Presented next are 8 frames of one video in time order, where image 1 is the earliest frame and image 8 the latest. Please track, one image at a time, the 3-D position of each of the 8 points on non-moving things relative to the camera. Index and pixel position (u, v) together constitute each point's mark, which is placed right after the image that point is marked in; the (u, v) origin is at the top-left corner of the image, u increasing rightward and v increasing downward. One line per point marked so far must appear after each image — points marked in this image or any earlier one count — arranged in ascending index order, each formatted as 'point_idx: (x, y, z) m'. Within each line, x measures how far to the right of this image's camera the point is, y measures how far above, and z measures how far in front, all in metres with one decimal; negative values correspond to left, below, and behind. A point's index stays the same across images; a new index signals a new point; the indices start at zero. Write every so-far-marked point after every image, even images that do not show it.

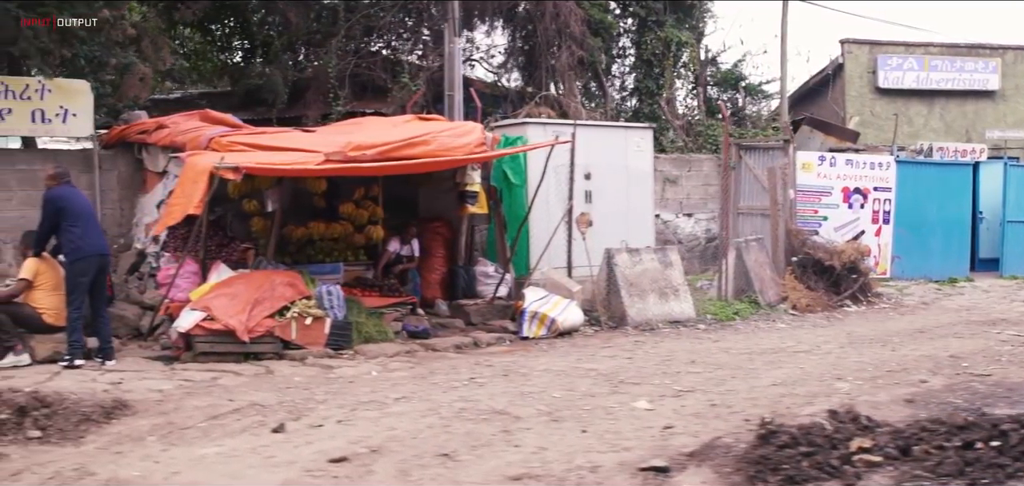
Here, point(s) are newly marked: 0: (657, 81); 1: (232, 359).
0: (+2.1, +2.4, +13.8) m
1: (-2.6, -1.1, +8.5) m
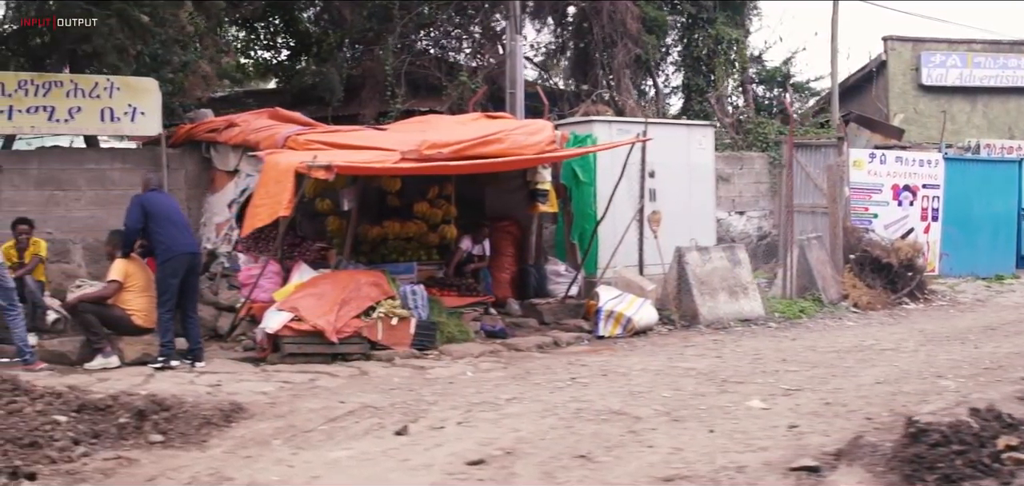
0: (+2.9, +2.4, +13.7) m
1: (-1.8, -1.1, +8.4) m
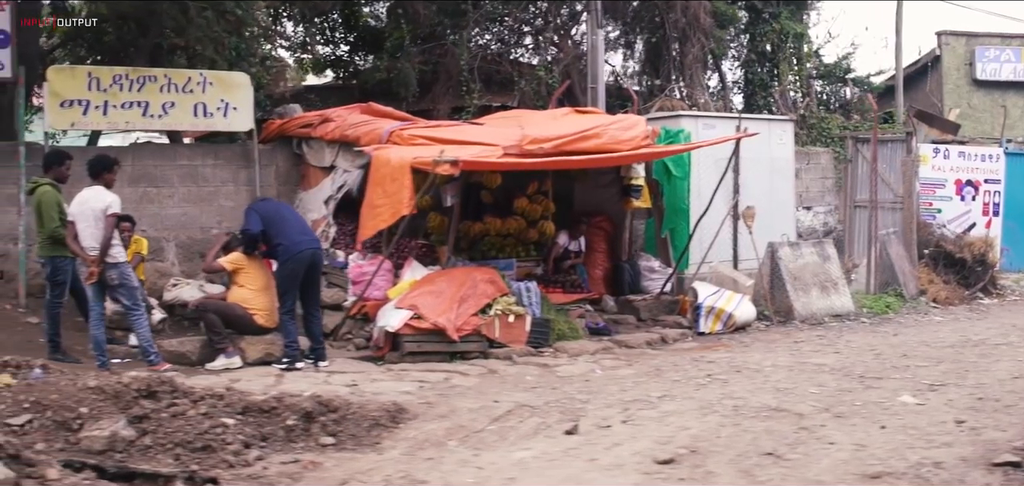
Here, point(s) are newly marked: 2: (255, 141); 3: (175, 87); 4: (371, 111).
0: (+3.8, +2.5, +13.7) m
1: (-0.7, -1.0, +8.2) m
2: (-2.7, +1.1, +9.9) m
3: (-3.5, +1.6, +9.5) m
4: (-1.5, +1.4, +9.8) m
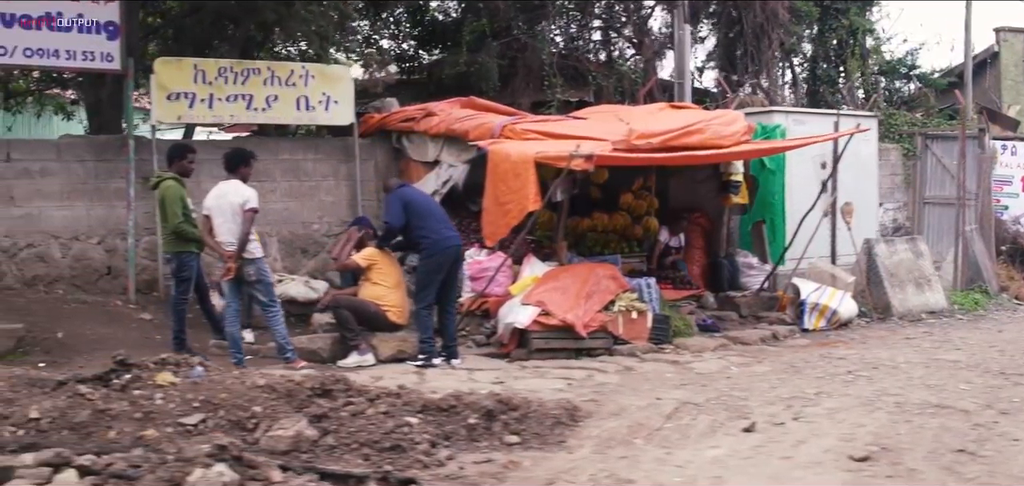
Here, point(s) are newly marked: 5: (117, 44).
0: (+4.8, +2.6, +13.7) m
1: (+0.5, -1.0, +8.1) m
2: (-1.7, +1.1, +9.8) m
3: (-2.4, +1.7, +9.4) m
4: (-0.4, +1.4, +9.7) m
5: (-3.7, +1.9, +8.7) m
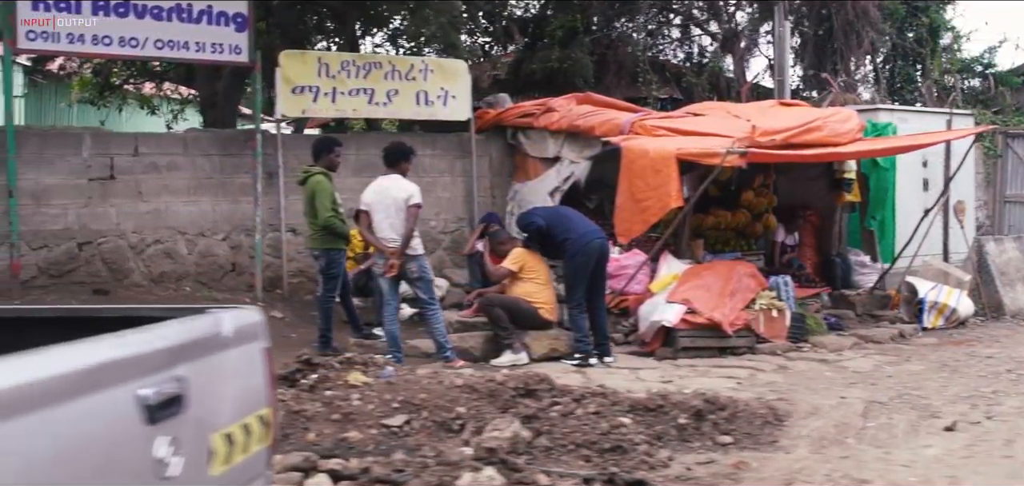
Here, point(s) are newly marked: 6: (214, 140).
0: (+6.0, +2.6, +13.6) m
1: (+1.7, -1.0, +8.0) m
2: (-0.4, +1.2, +9.6) m
3: (-1.1, +1.7, +9.2) m
4: (+0.8, +1.5, +9.5) m
5: (-2.5, +1.9, +8.6) m
6: (-2.8, +1.0, +8.5) m
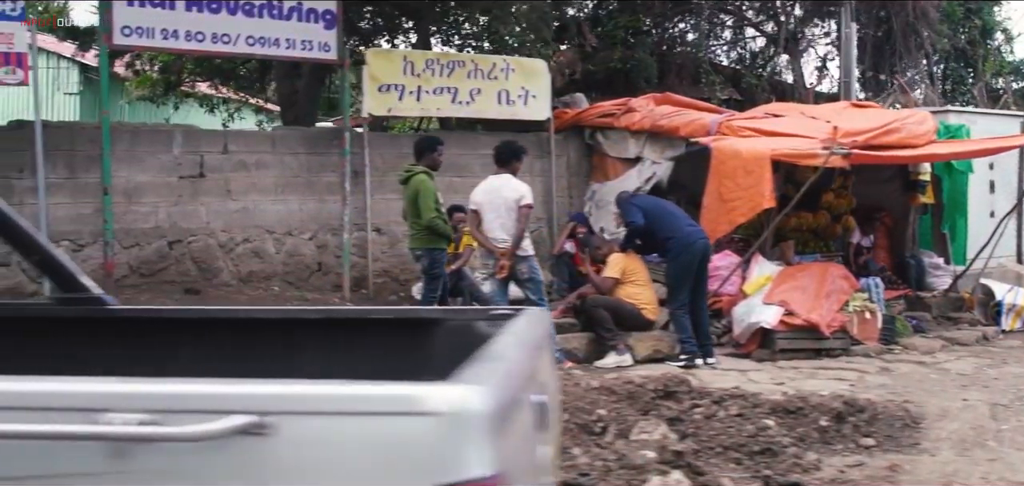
0: (+6.7, +2.6, +13.7) m
1: (+2.6, -1.0, +8.0) m
2: (+0.4, +1.2, +9.5) m
3: (-0.3, +1.7, +9.1) m
4: (+1.7, +1.5, +9.5) m
5: (-1.6, +1.9, +8.5) m
6: (-1.9, +1.0, +8.4) m
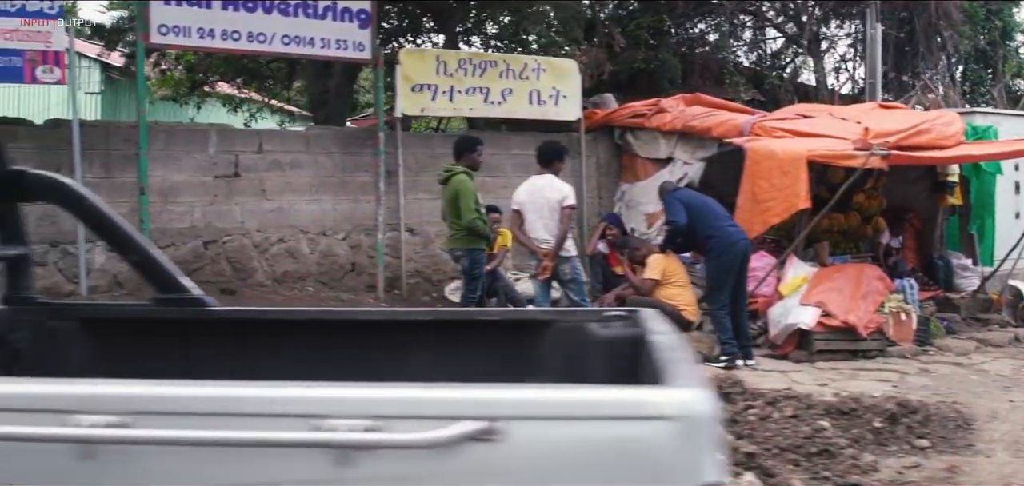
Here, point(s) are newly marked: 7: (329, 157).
0: (+7.0, +2.5, +13.7) m
1: (+2.9, -1.0, +8.0) m
2: (+0.7, +1.2, +9.5) m
3: (0.0, +1.7, +9.1) m
4: (+2.0, +1.5, +9.5) m
5: (-1.3, +1.9, +8.4) m
6: (-1.6, +1.0, +8.4) m
7: (-1.7, +0.8, +8.4) m
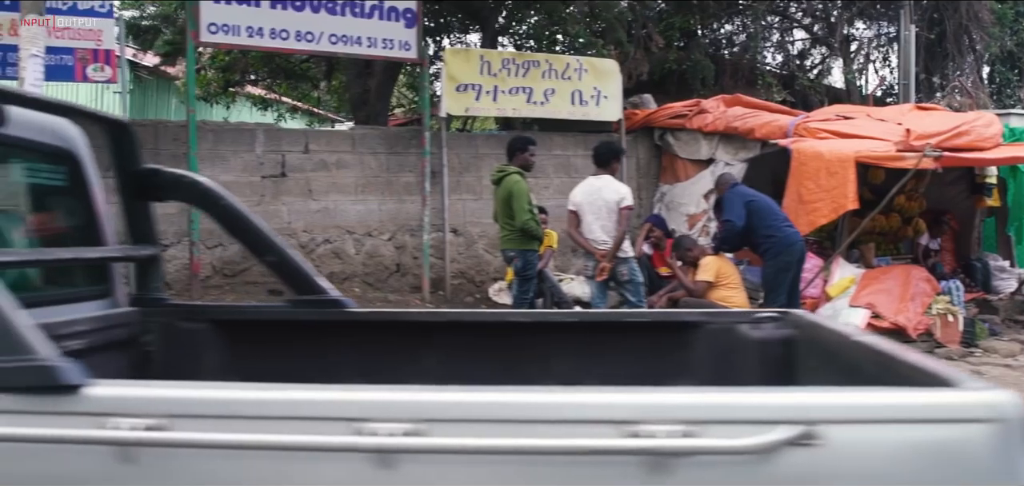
0: (+7.4, +2.5, +13.7) m
1: (+3.3, -1.0, +8.0) m
2: (+1.1, +1.1, +9.5) m
3: (+0.4, +1.7, +9.1) m
4: (+2.4, +1.4, +9.5) m
5: (-0.9, +1.9, +8.4) m
6: (-1.2, +1.0, +8.4) m
7: (-1.2, +0.8, +8.4) m
